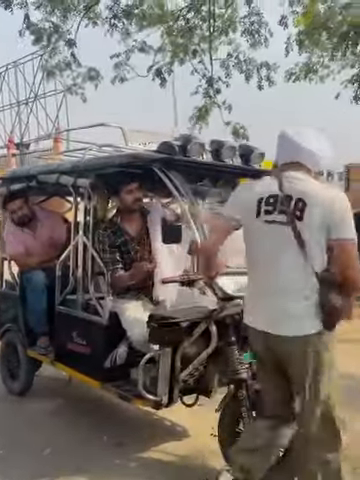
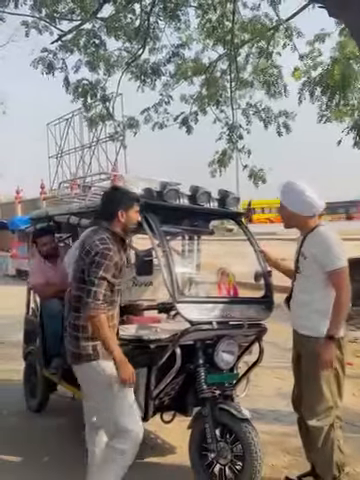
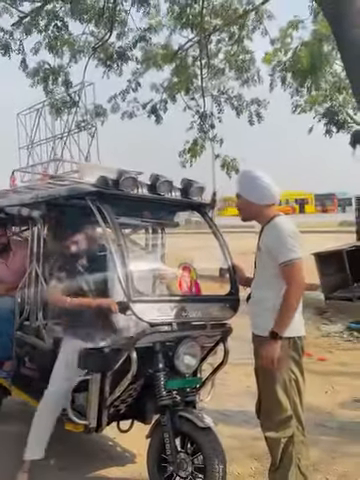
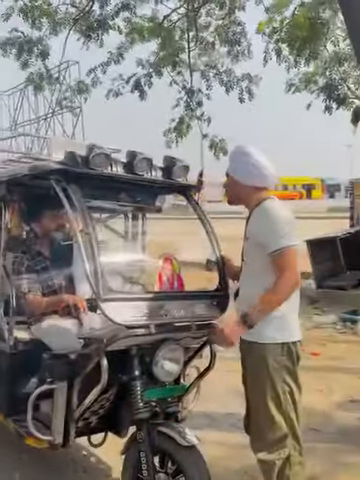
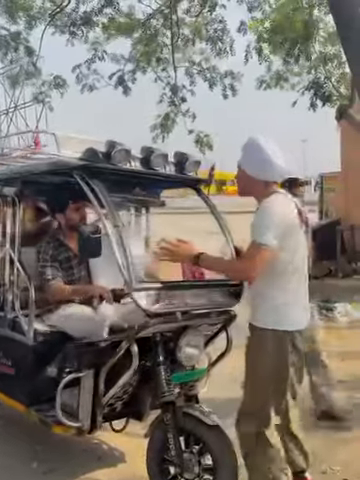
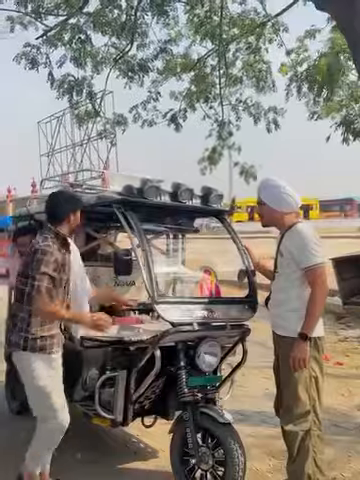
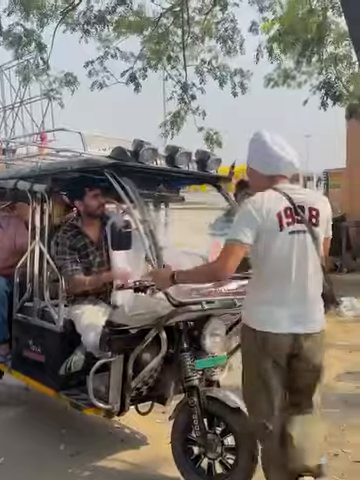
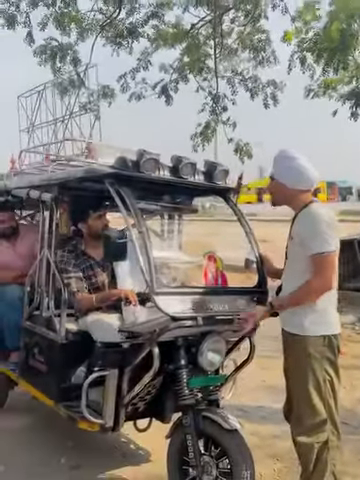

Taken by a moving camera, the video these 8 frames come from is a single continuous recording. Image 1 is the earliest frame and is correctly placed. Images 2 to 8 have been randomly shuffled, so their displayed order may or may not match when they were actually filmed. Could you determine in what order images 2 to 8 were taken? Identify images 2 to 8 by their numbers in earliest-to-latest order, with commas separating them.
7, 5, 4, 8, 3, 6, 2
